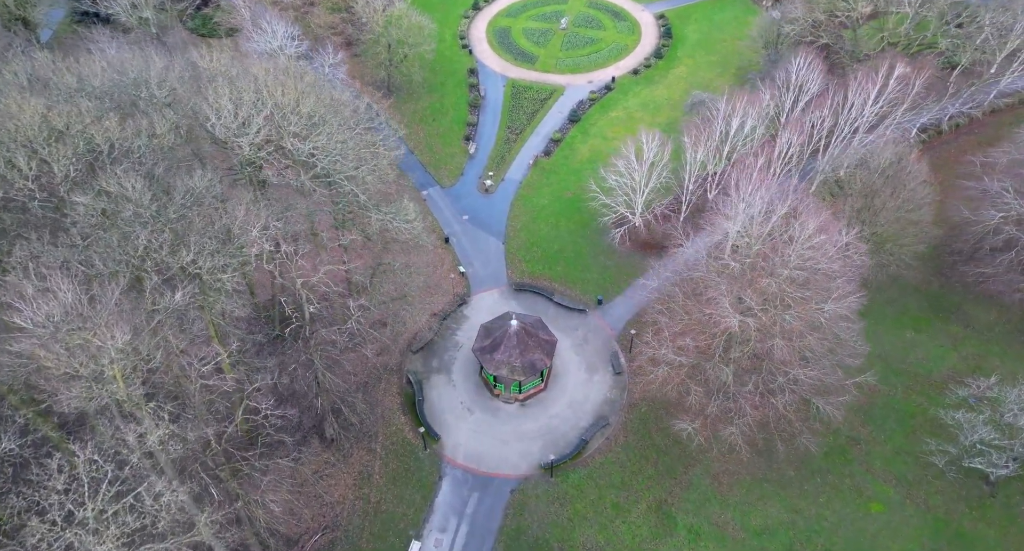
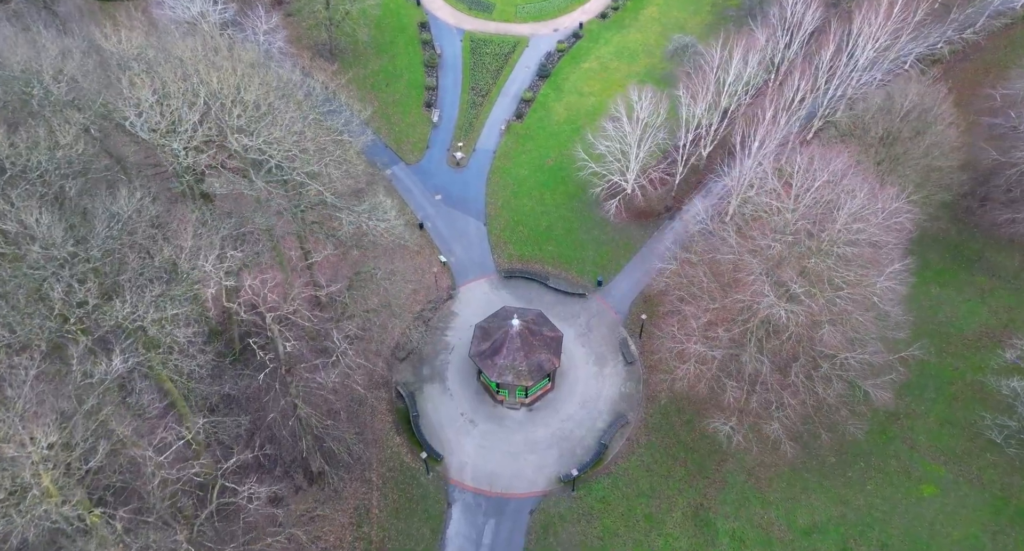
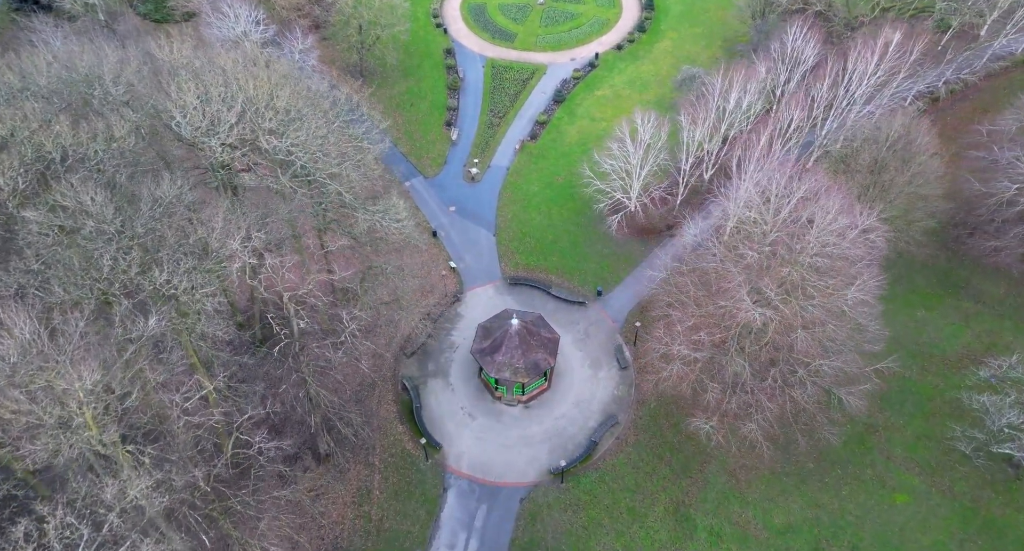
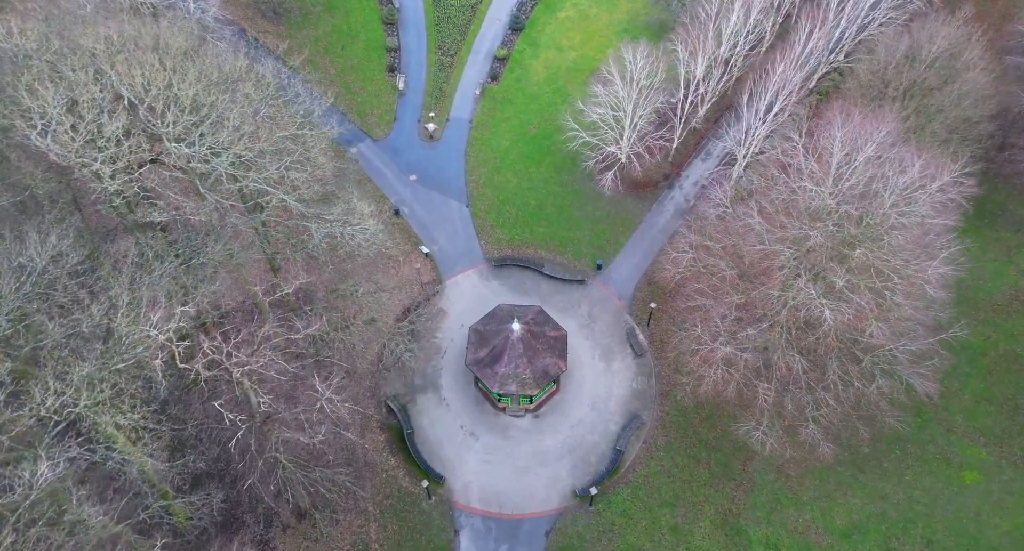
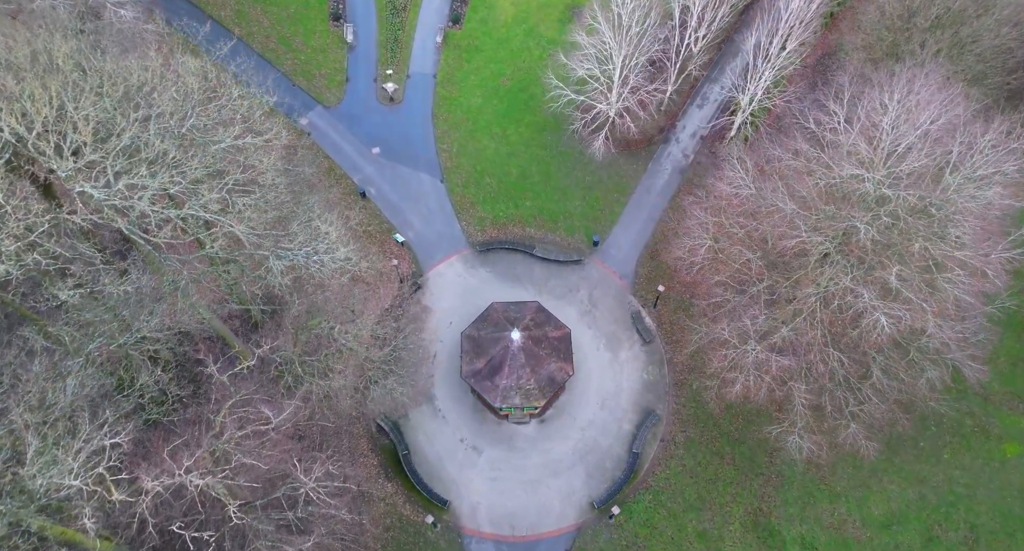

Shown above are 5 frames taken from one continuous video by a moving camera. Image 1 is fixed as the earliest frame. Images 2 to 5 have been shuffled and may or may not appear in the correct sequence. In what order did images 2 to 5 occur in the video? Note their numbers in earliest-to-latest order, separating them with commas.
3, 2, 4, 5
